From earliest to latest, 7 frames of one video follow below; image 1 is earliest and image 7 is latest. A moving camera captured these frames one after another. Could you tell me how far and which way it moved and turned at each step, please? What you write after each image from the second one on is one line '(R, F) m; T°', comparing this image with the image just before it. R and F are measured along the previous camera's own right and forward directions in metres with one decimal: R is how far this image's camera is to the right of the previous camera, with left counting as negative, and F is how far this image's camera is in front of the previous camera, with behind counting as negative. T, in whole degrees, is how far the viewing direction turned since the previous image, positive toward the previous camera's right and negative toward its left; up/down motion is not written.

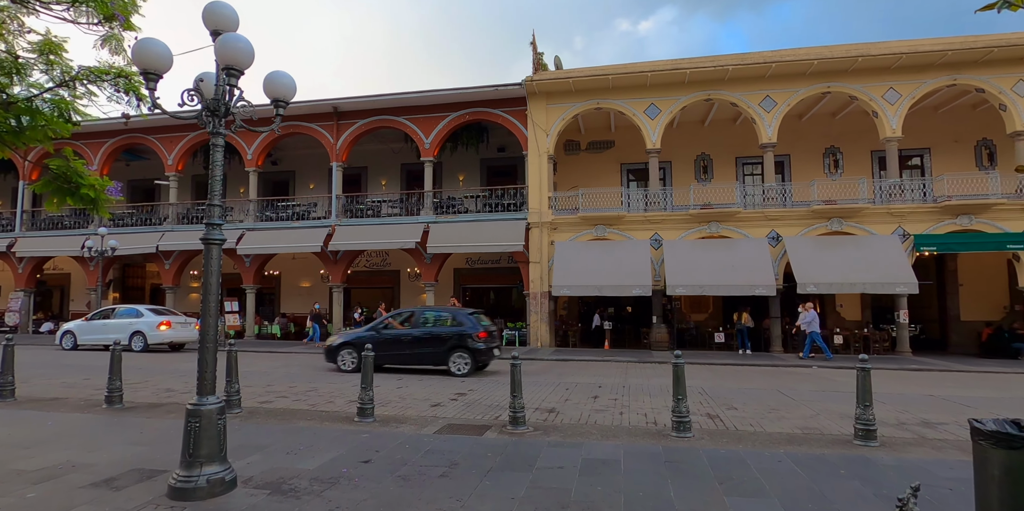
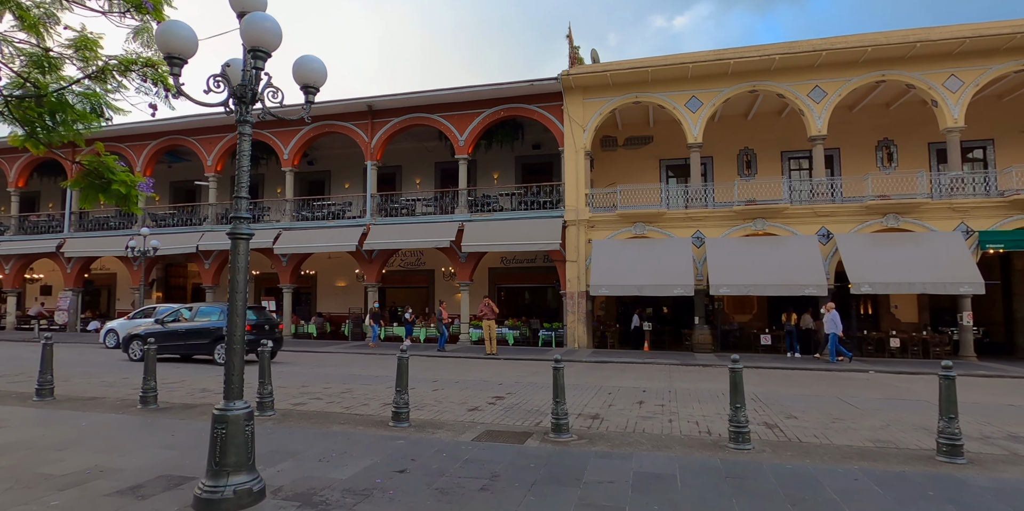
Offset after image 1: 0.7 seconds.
(-0.1, +0.4) m; -4°
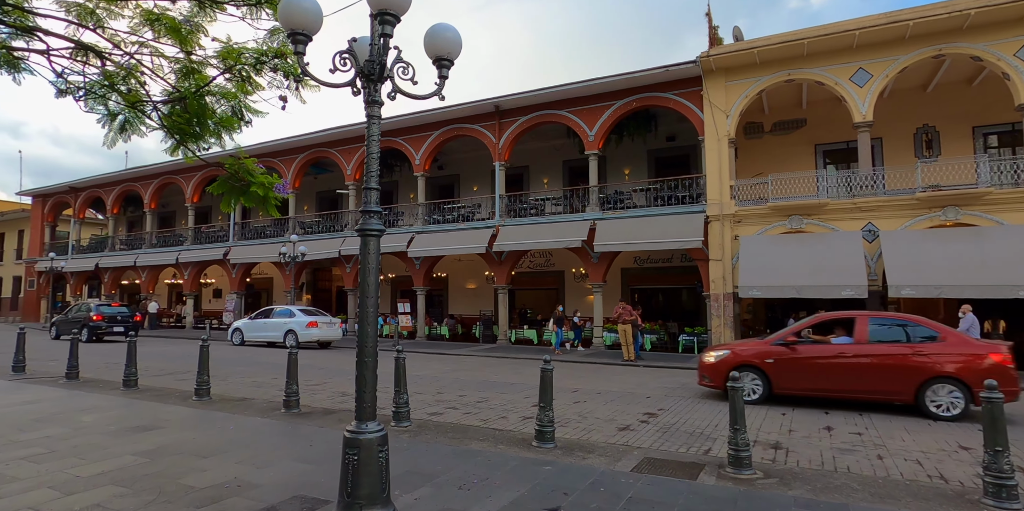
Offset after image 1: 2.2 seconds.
(-0.3, +0.8) m; -13°
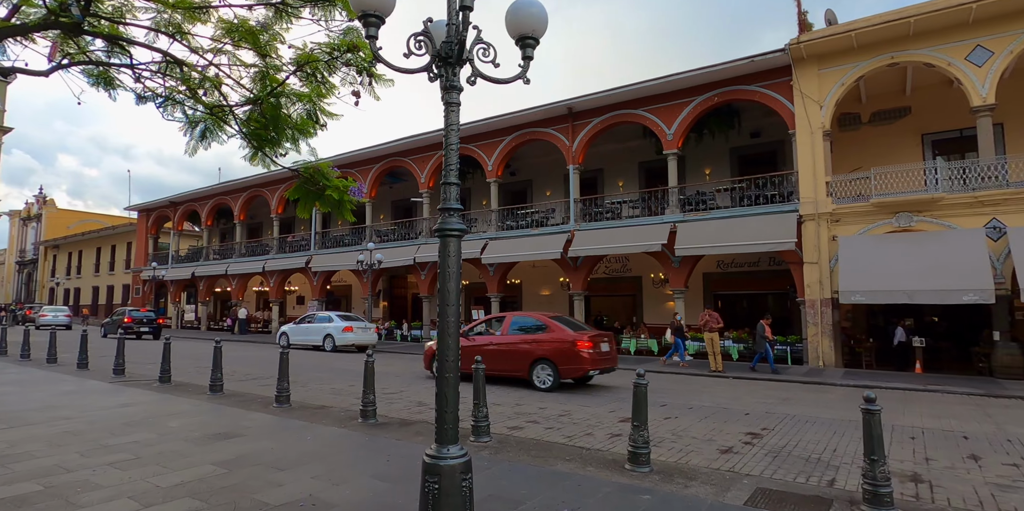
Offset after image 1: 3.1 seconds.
(-0.2, +0.4) m; -7°
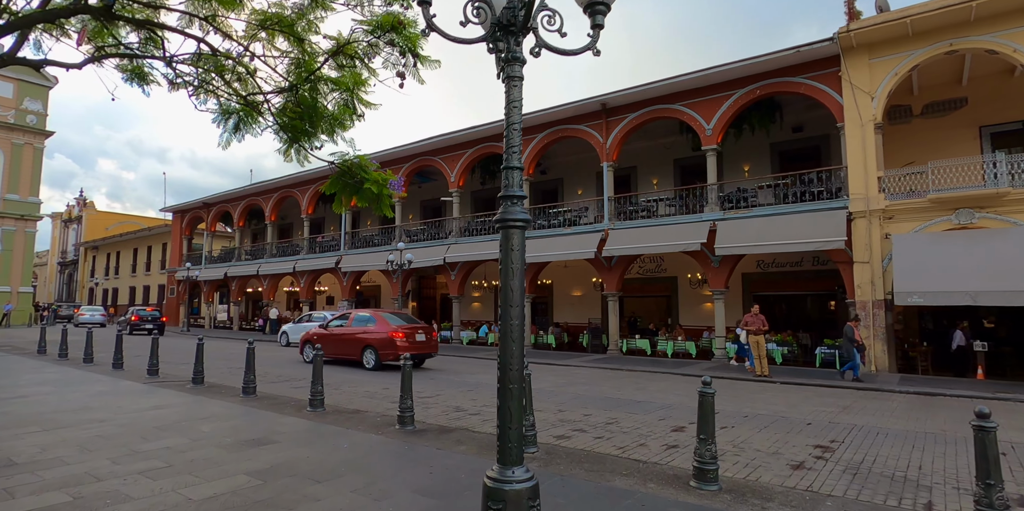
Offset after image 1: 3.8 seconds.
(-0.2, +0.4) m; -3°
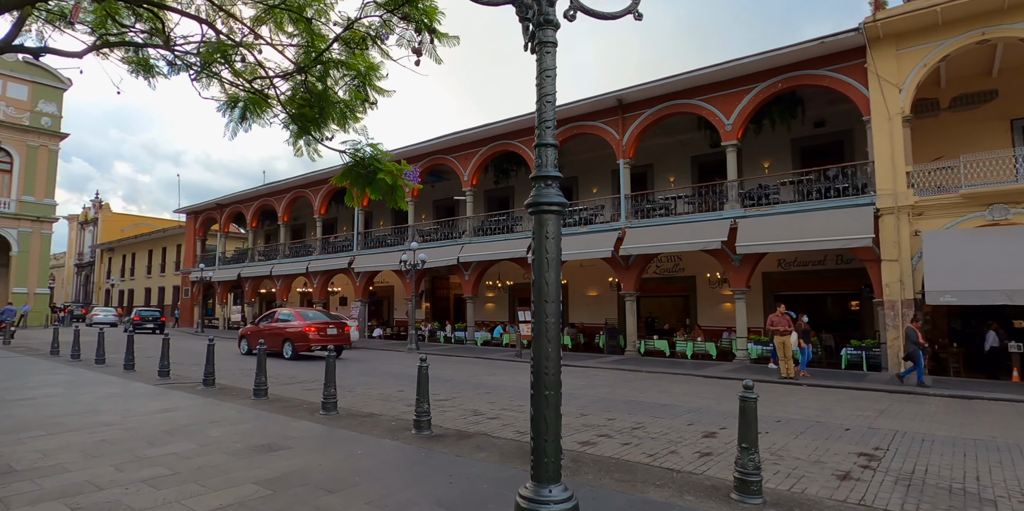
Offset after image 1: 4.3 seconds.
(-0.1, +0.3) m; -1°
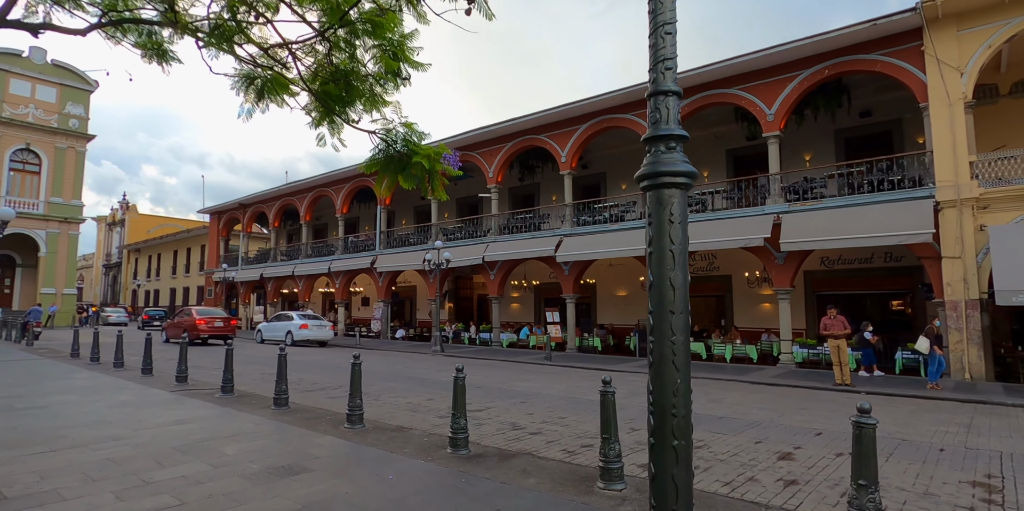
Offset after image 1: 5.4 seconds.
(-0.3, +0.6) m; -2°
